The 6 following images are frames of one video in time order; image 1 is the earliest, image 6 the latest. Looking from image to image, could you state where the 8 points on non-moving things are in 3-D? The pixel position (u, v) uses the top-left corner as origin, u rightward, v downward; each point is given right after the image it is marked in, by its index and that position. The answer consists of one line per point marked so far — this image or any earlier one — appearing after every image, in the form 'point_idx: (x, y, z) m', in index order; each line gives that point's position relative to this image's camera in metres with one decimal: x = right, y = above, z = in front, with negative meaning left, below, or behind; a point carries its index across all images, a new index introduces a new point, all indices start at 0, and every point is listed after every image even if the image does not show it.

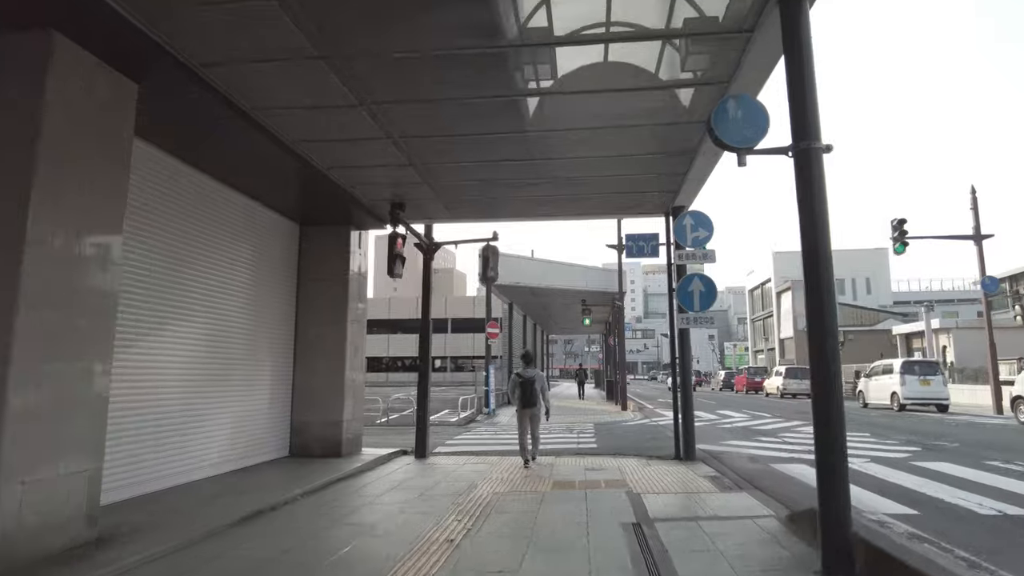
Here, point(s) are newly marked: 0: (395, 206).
0: (-2.0, +1.4, +10.8) m
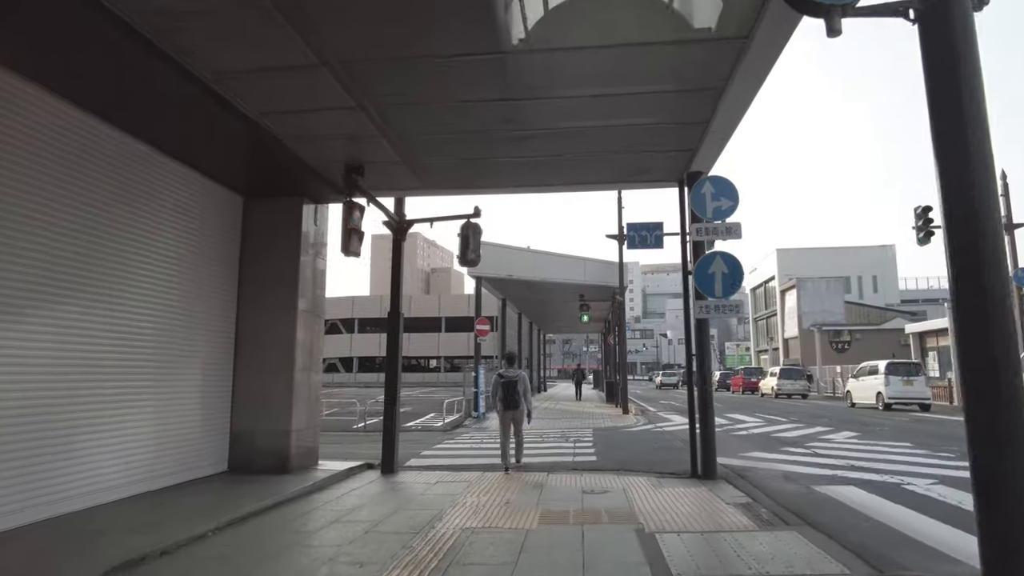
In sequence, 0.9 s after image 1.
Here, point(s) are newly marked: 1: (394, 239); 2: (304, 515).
0: (-2.2, +1.6, +9.0) m
1: (-2.0, +0.8, +10.7) m
2: (-2.3, -2.5, +7.2) m
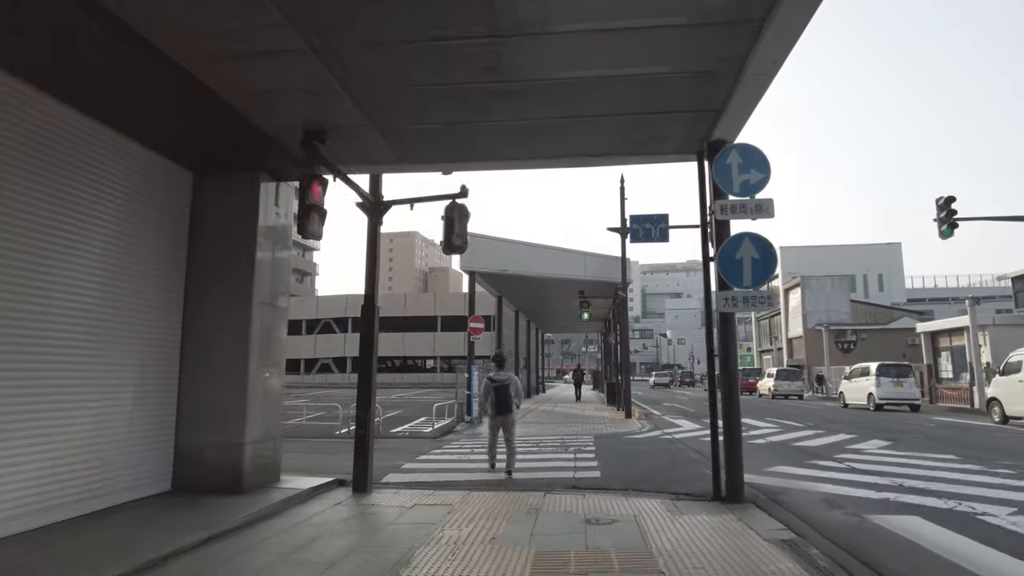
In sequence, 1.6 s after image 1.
0: (-2.3, +1.8, +7.6) m
1: (-2.1, +1.0, +9.4) m
2: (-2.4, -2.4, +5.9) m
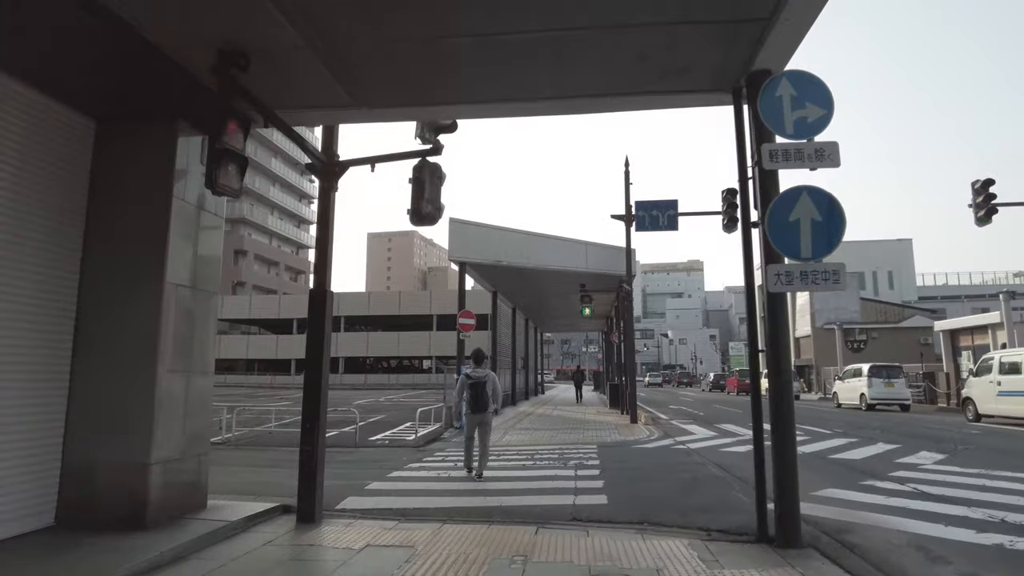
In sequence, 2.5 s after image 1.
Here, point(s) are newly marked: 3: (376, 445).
0: (-2.5, +2.0, +5.9) m
1: (-2.2, +1.2, +7.6) m
2: (-2.6, -2.2, +4.1) m
3: (-3.0, -3.5, +14.7) m
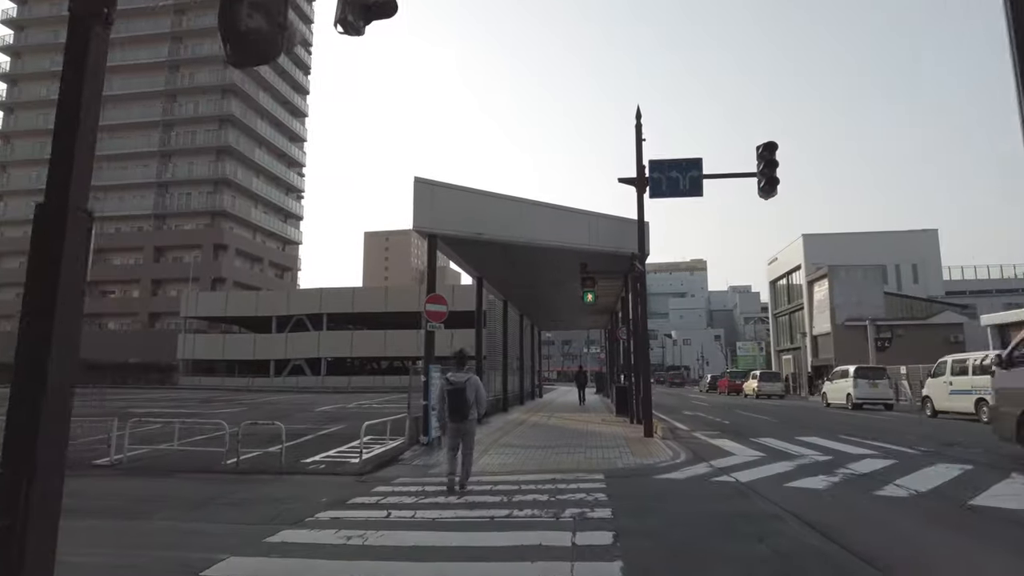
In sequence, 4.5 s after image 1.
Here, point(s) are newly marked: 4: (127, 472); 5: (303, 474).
0: (-2.9, +2.5, +2.2) m
1: (-2.6, +1.7, +3.9) m
2: (-3.0, -1.7, +0.4) m
3: (-3.4, -3.1, +11.0) m
4: (-6.4, -3.1, +10.8) m
5: (-3.5, -3.1, +10.9) m
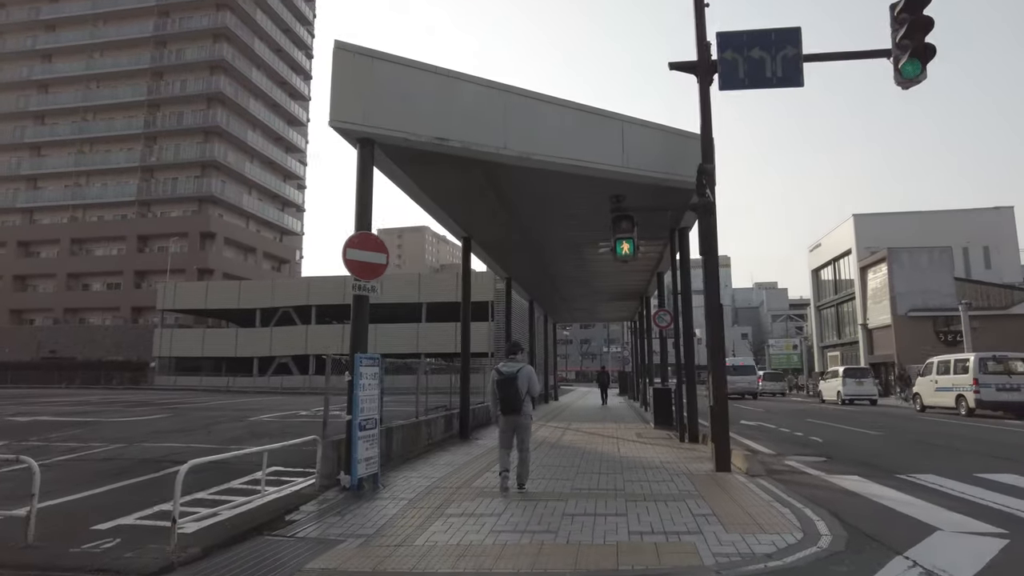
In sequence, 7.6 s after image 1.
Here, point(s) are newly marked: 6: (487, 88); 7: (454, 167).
0: (-3.4, +3.3, -3.3) m
1: (-3.1, +2.5, -1.6) m
2: (-3.6, -0.9, -5.1) m
3: (-3.7, -2.3, +5.5) m
4: (-6.7, -2.3, +5.4) m
5: (-3.7, -2.3, +5.4) m
6: (-0.4, +2.8, +9.3) m
7: (-1.0, +1.9, +9.5) m
